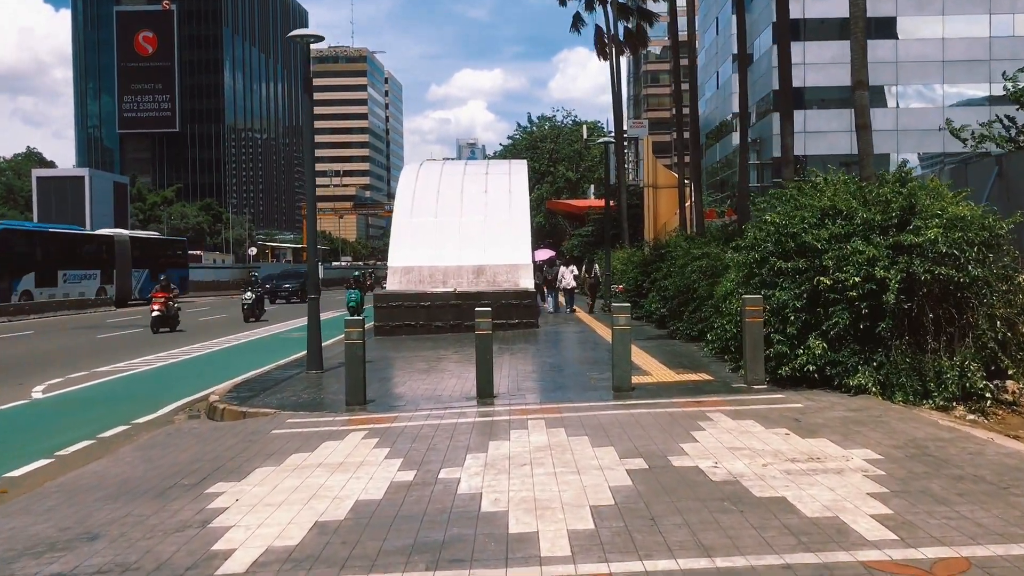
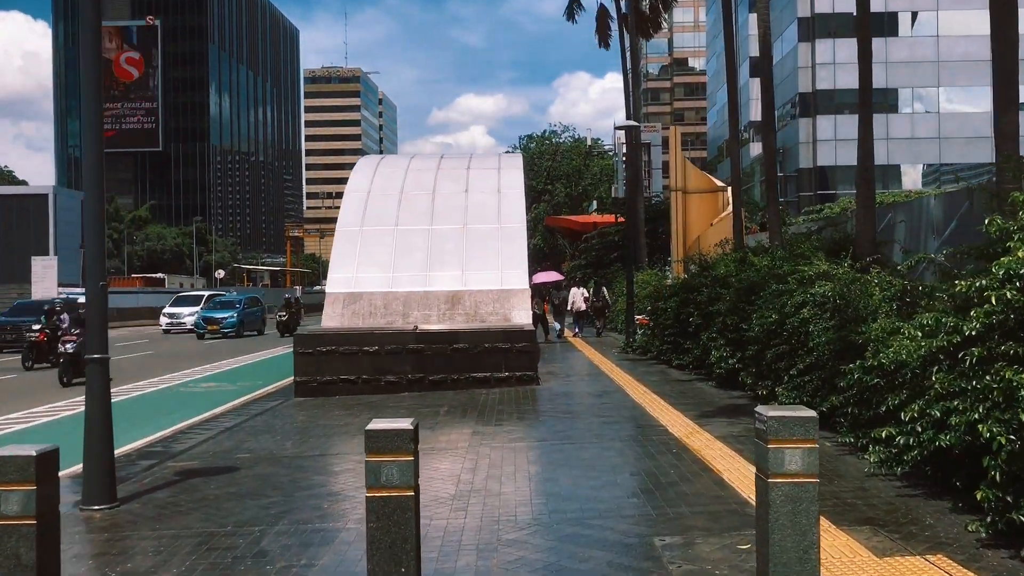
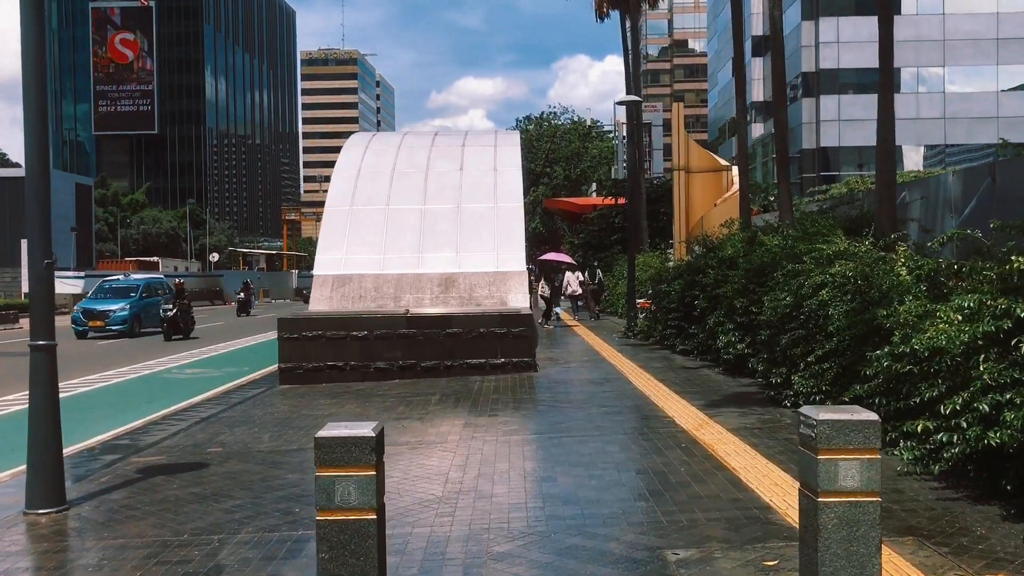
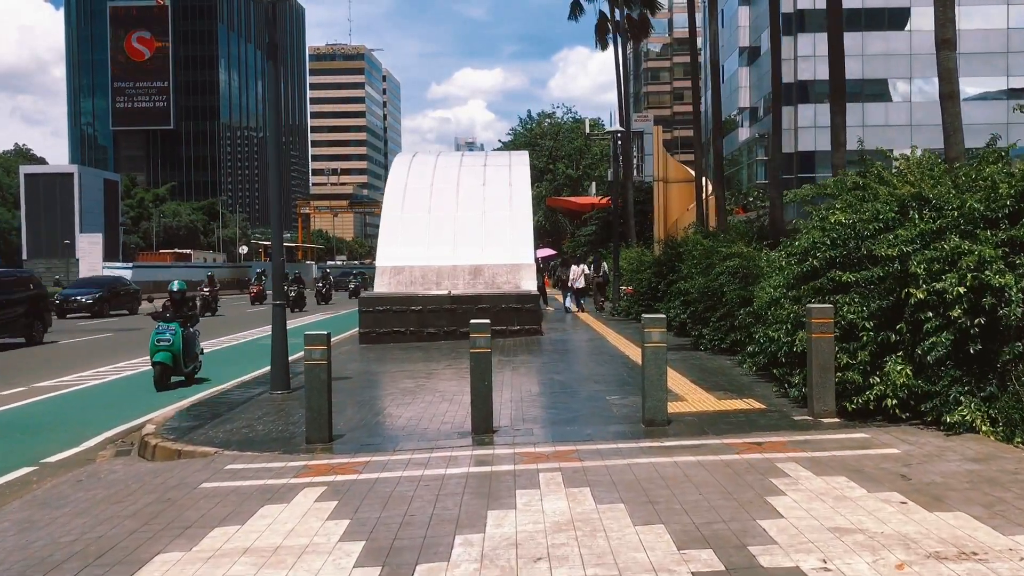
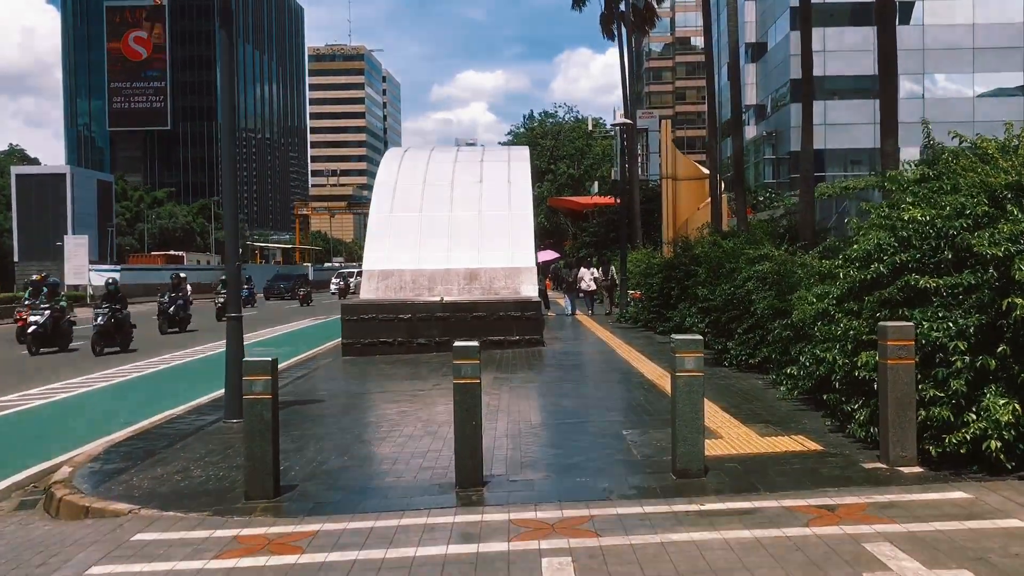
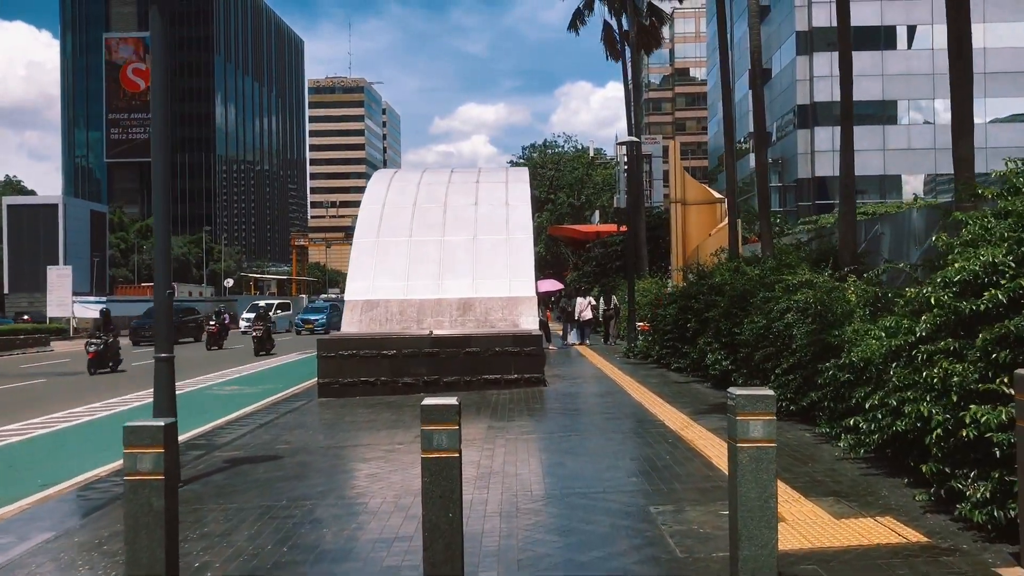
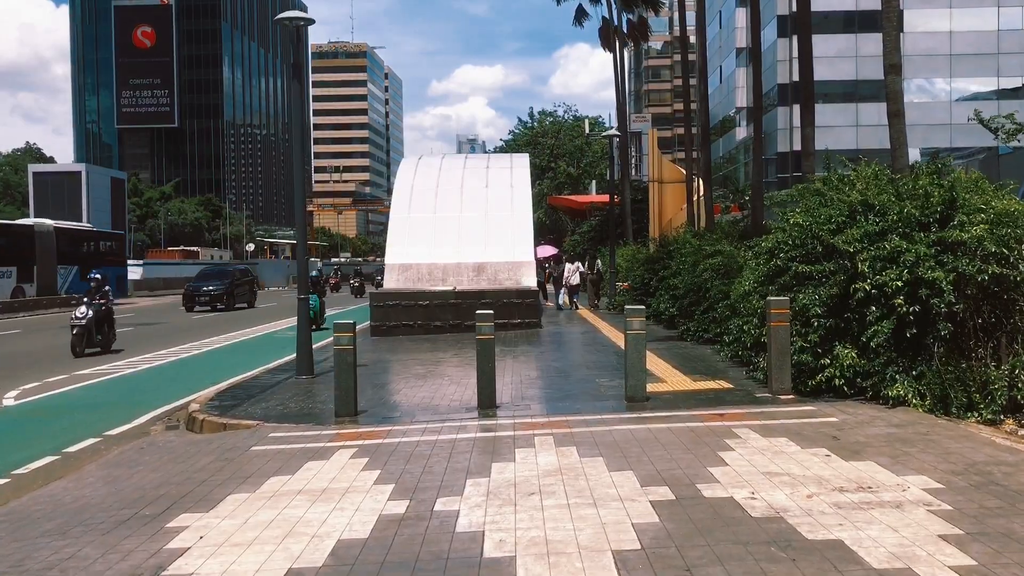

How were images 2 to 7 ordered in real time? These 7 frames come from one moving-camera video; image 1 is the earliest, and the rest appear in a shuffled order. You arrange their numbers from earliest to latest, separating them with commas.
7, 4, 5, 6, 2, 3
